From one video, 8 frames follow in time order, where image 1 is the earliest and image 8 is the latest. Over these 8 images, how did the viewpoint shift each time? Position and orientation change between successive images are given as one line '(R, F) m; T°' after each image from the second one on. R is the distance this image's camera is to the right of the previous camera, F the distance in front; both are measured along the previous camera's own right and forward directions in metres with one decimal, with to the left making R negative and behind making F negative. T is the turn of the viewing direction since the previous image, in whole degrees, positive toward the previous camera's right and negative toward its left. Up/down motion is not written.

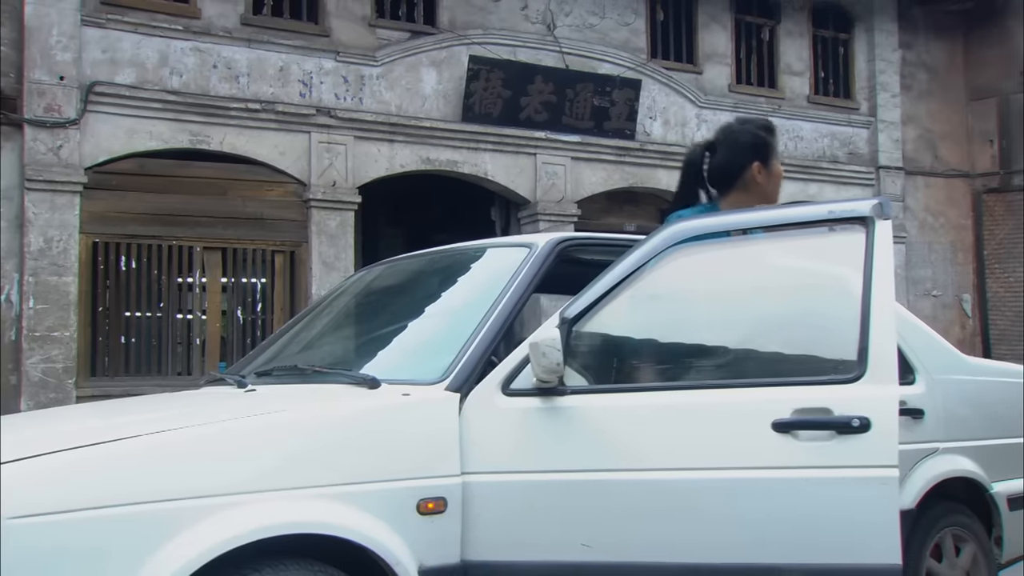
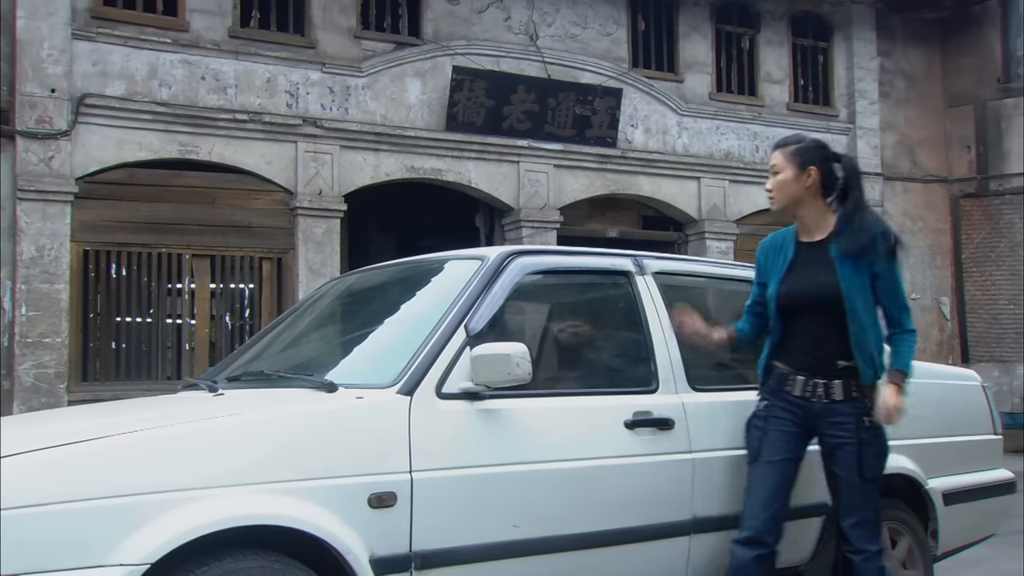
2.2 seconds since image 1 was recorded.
(+0.1, -0.2) m; 0°
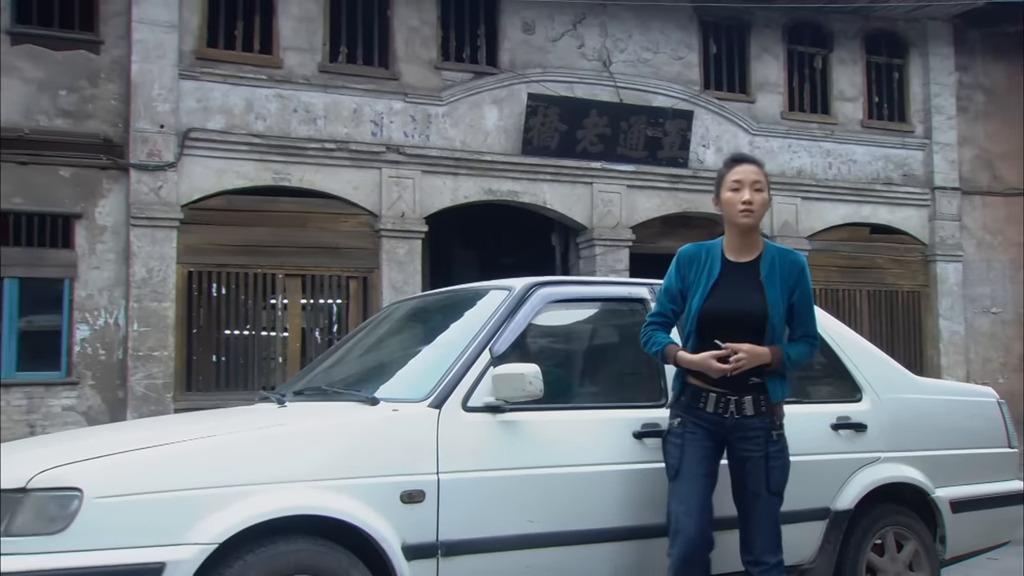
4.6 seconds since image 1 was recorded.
(+0.3, -0.5) m; -6°
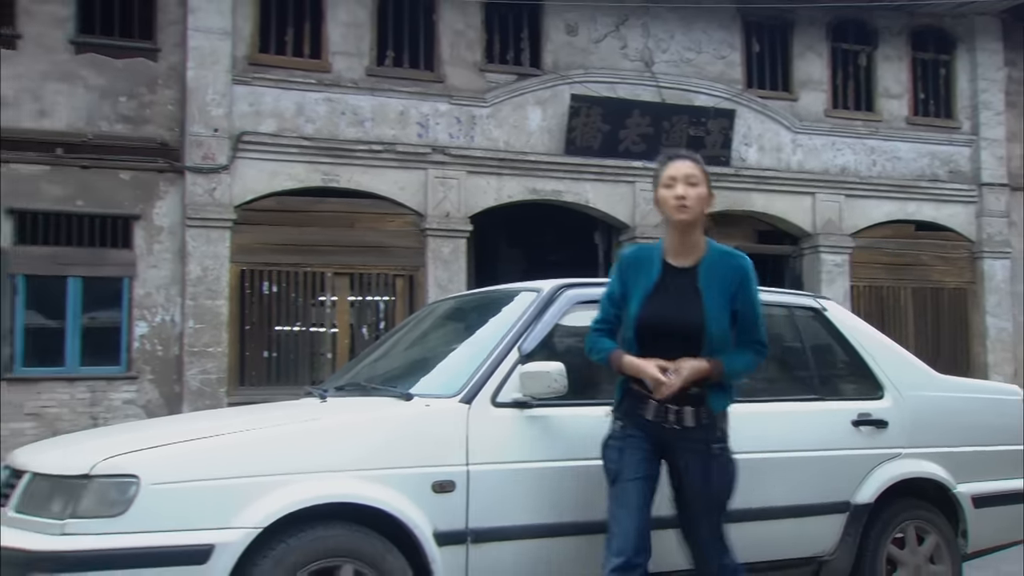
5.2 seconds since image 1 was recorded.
(+0.1, -0.2) m; -3°
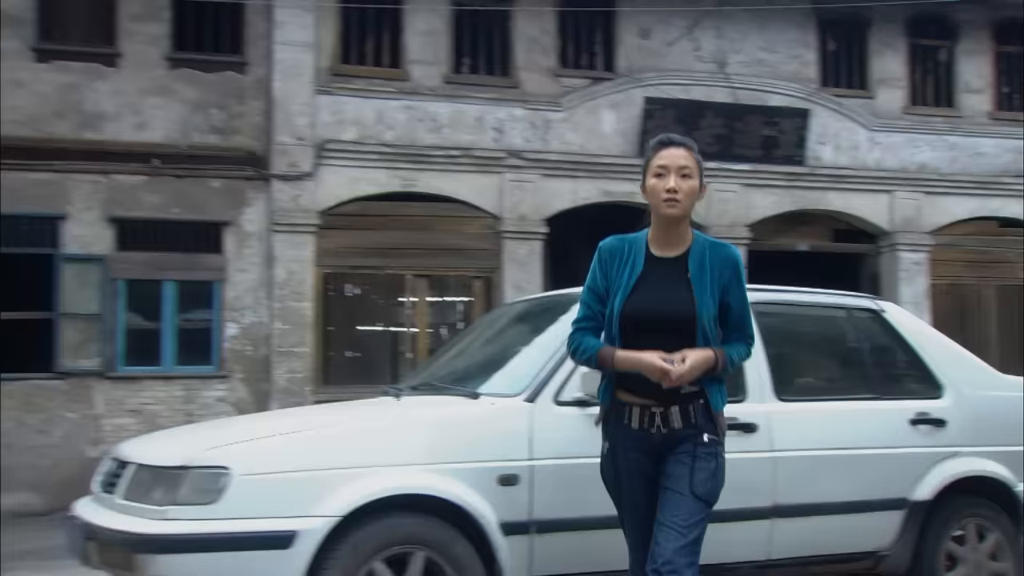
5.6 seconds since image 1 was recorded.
(+0.1, -0.2) m; -5°
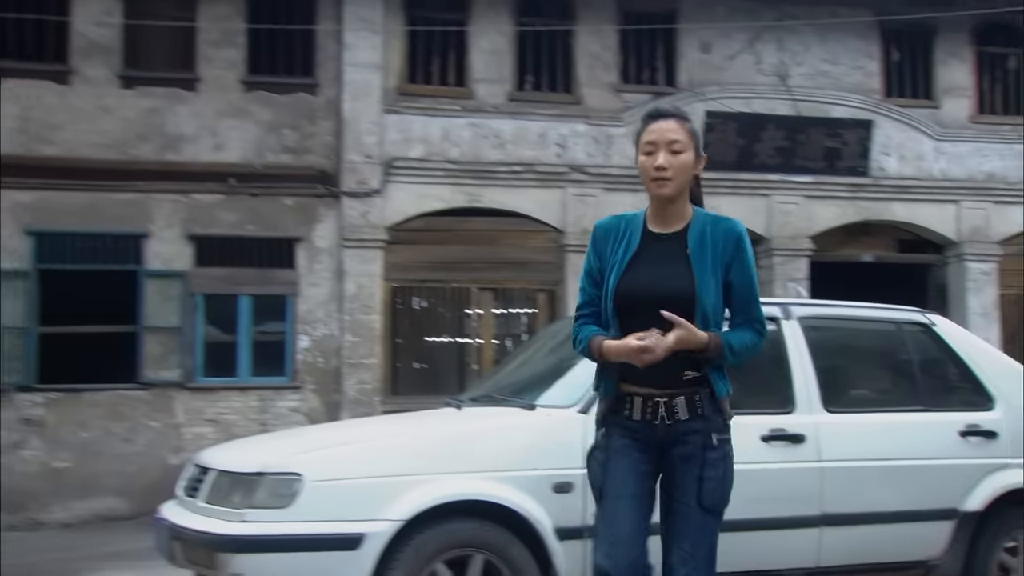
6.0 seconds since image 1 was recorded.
(+0.1, -0.2) m; -4°
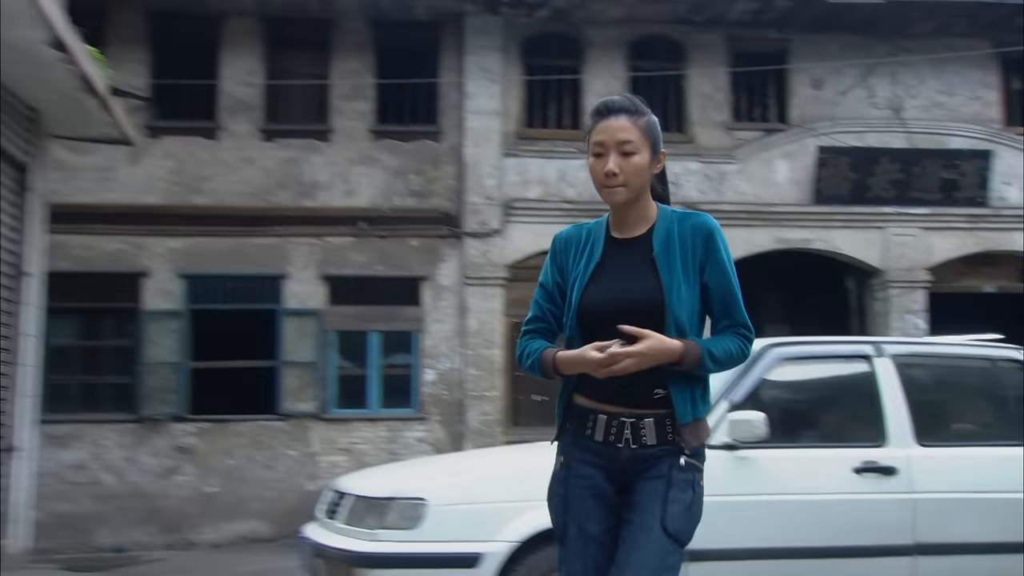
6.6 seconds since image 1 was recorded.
(+0.1, -0.4) m; -7°
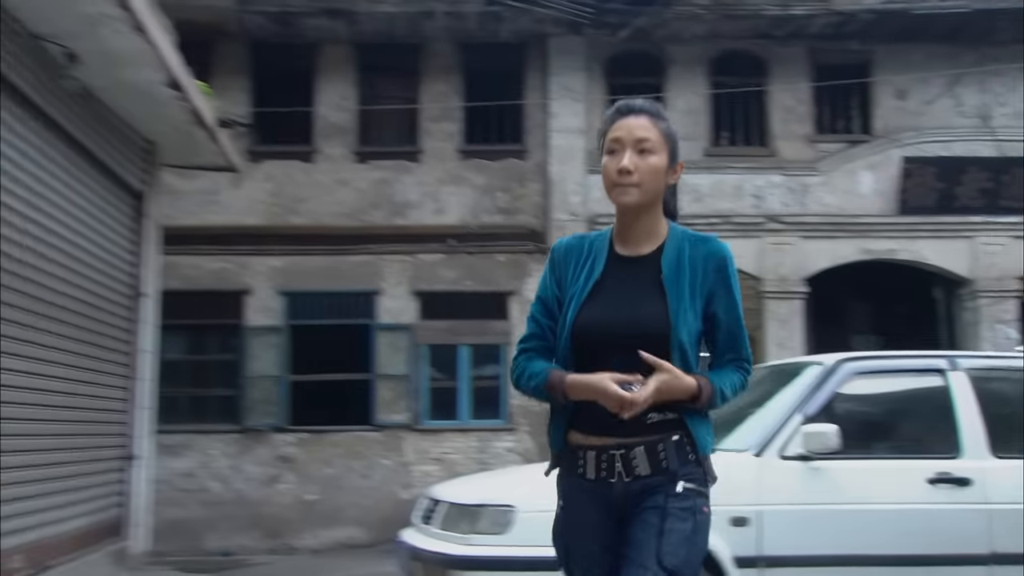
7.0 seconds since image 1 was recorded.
(0.0, -0.3) m; -5°
